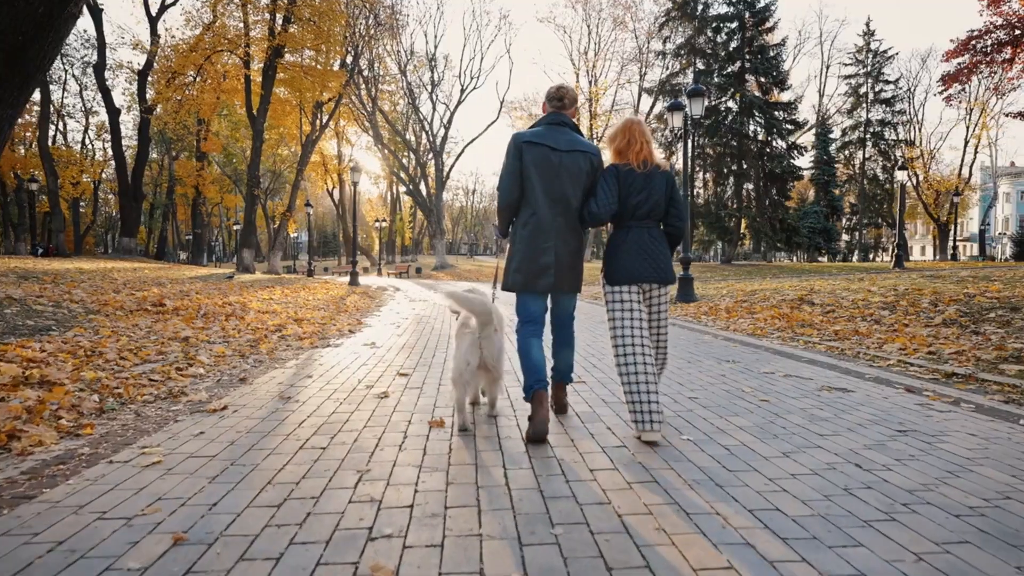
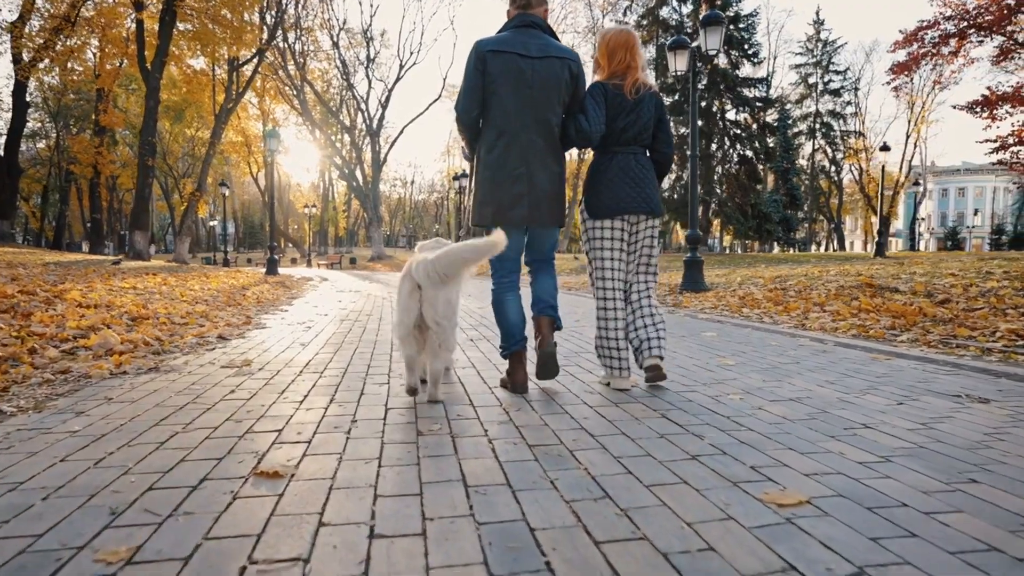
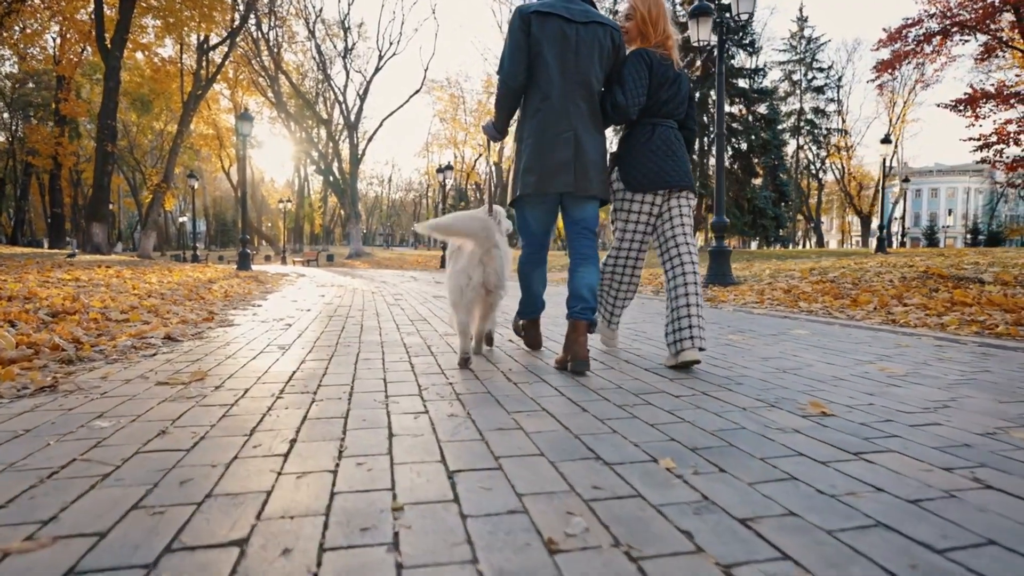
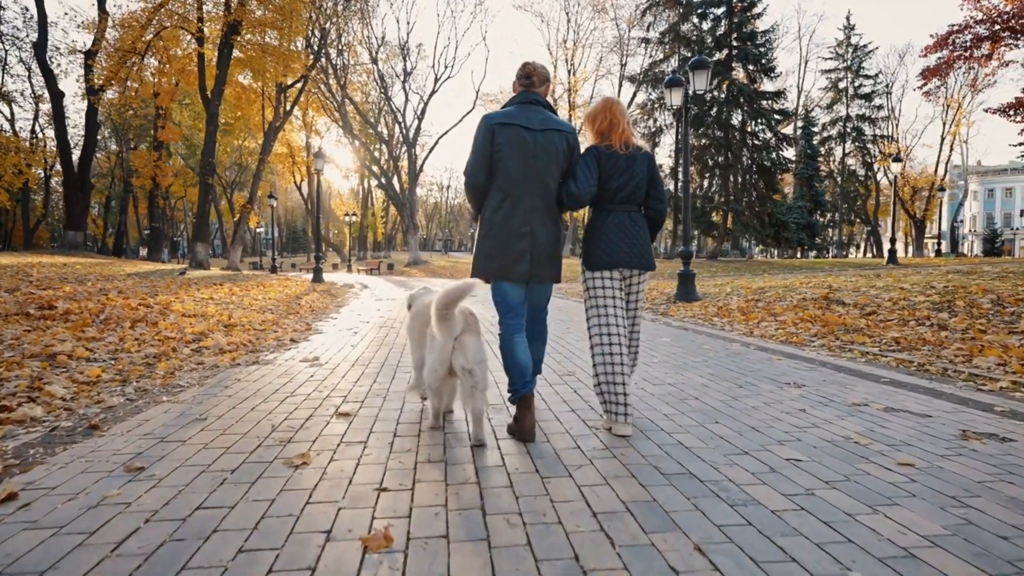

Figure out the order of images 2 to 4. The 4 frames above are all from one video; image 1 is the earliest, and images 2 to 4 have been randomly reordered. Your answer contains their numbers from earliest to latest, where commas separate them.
4, 2, 3
